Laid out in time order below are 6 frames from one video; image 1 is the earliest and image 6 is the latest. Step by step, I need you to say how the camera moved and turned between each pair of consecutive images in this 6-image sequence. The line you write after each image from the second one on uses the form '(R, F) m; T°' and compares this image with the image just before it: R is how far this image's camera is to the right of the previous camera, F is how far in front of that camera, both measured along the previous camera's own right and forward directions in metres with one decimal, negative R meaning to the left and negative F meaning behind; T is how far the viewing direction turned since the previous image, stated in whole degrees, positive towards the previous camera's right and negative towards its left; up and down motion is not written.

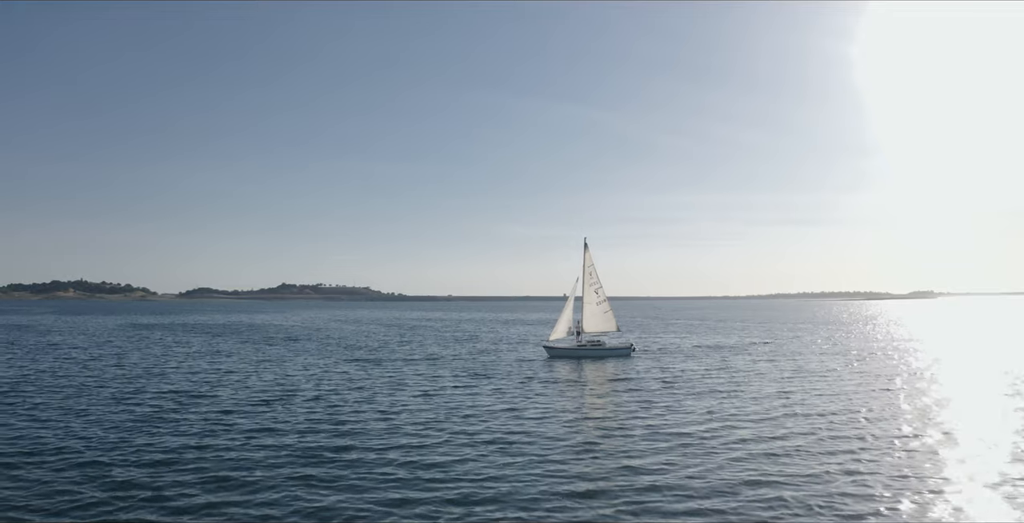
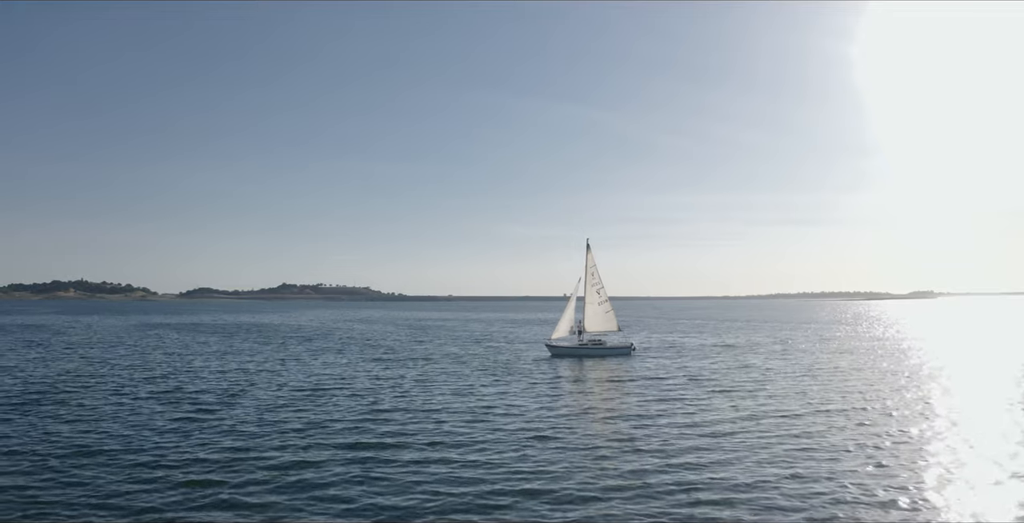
(-0.3, -0.4) m; 0°
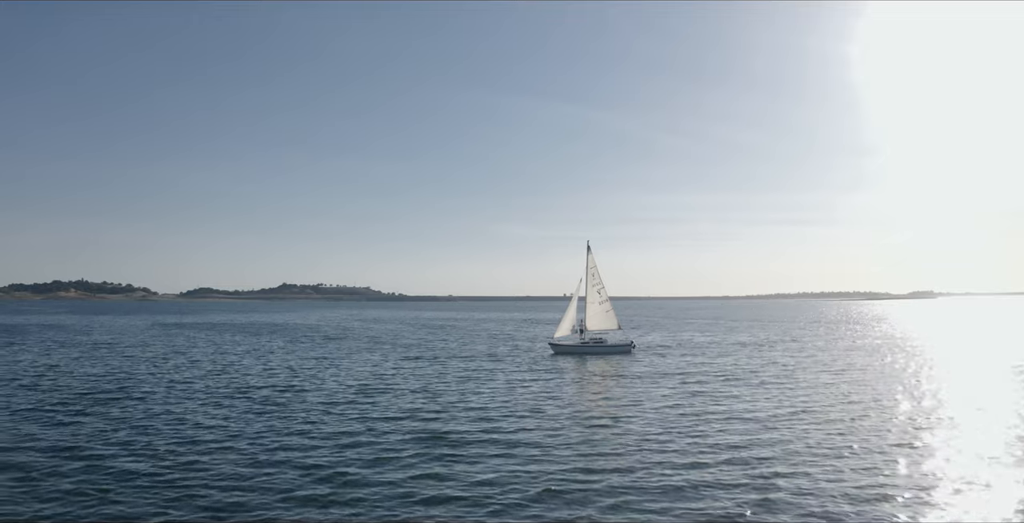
(-0.5, -0.7) m; 0°
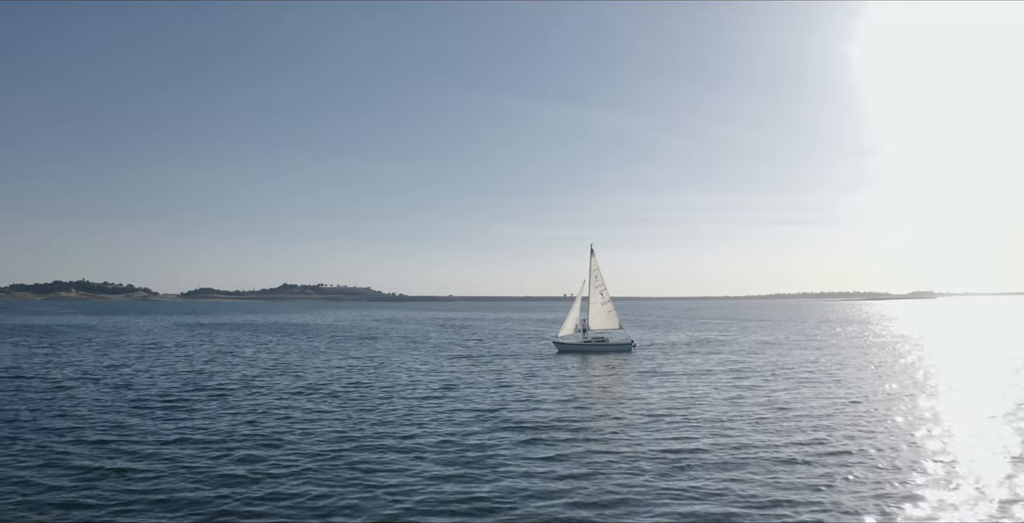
(-0.8, -1.4) m; 0°
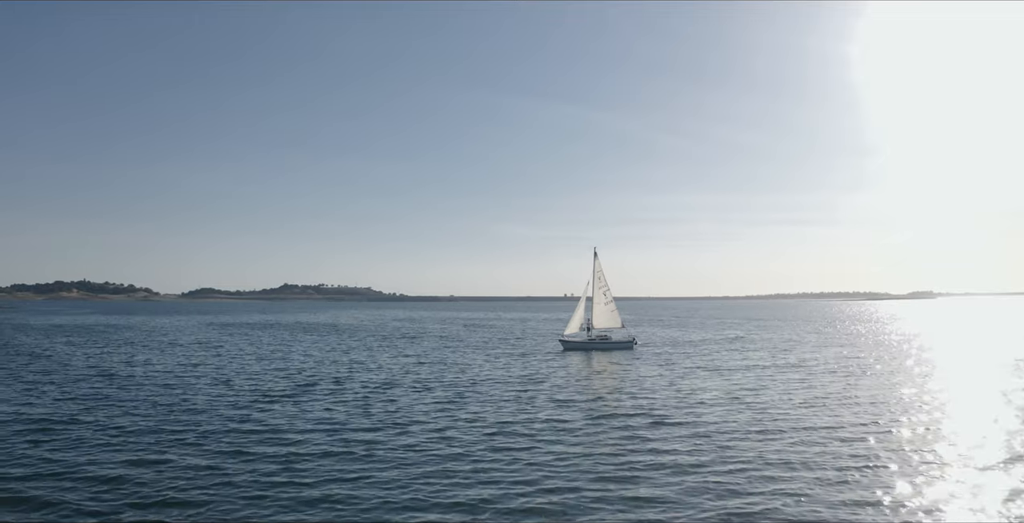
(-1.1, -1.7) m; 0°
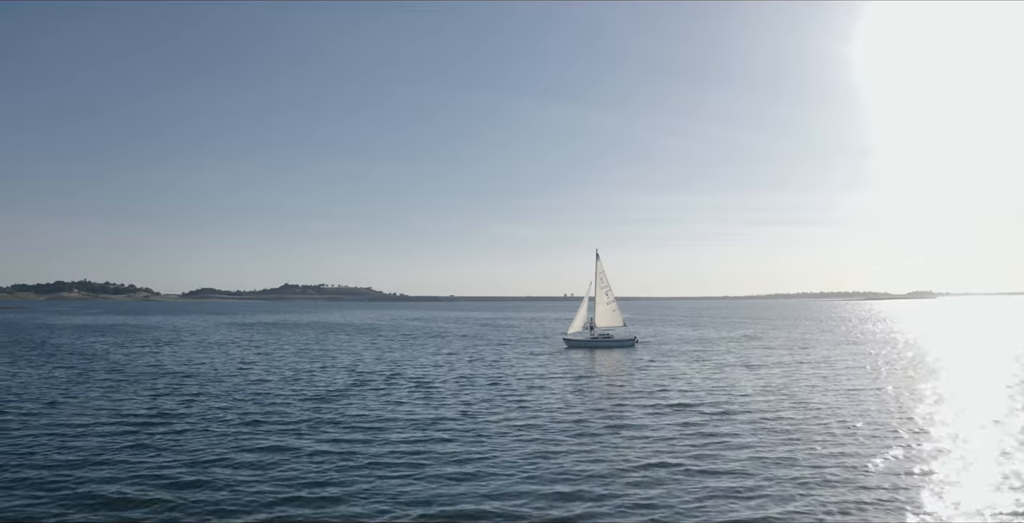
(-0.7, -1.6) m; 0°
